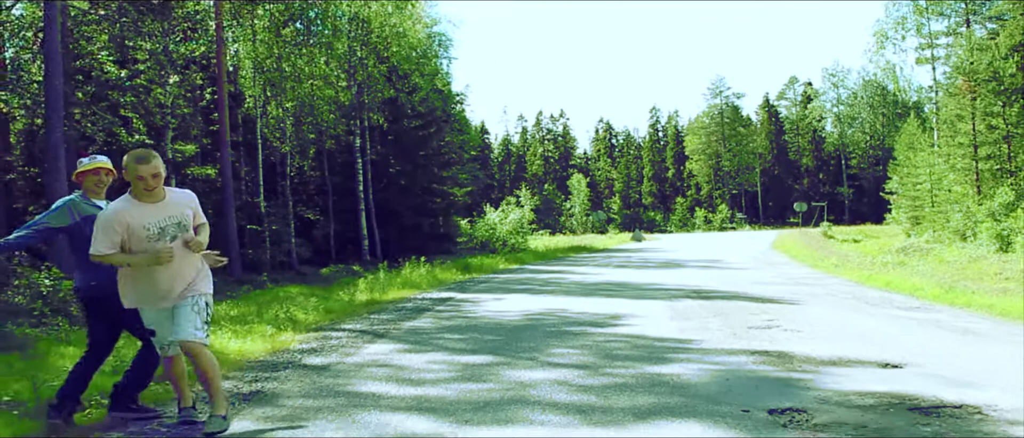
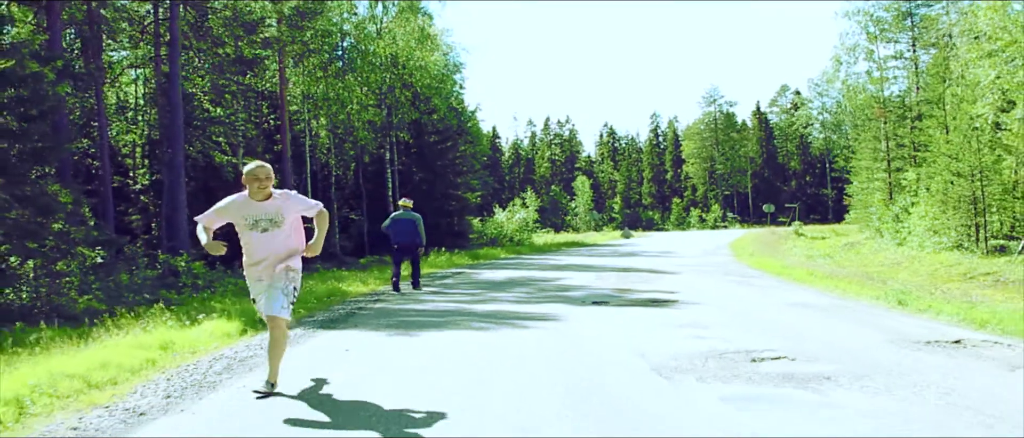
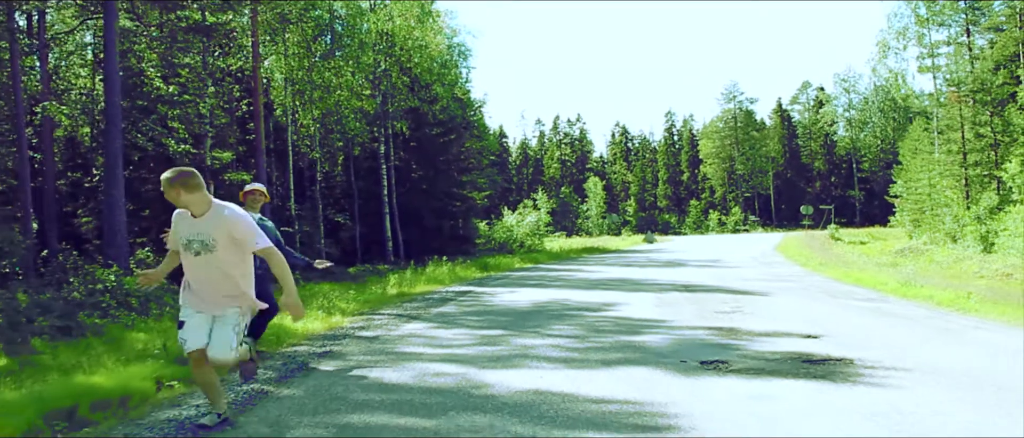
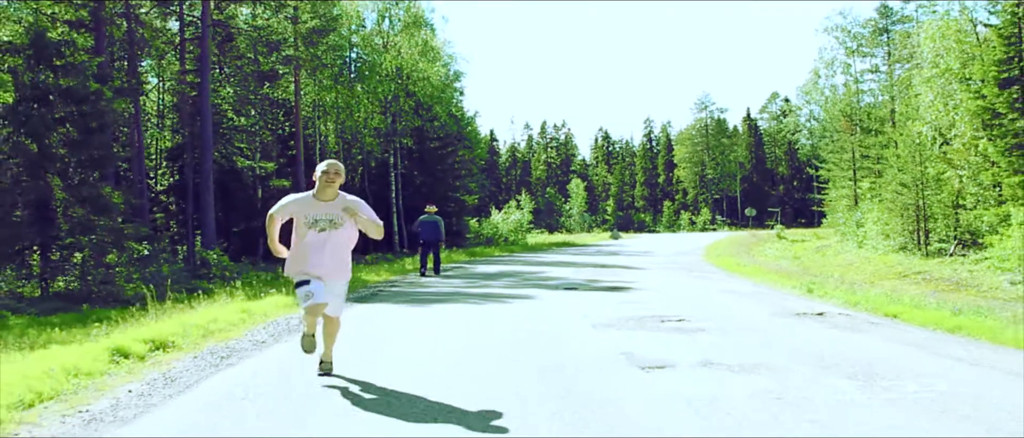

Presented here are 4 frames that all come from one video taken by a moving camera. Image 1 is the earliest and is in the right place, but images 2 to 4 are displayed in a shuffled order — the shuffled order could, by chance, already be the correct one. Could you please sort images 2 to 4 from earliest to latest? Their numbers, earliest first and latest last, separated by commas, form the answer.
3, 2, 4
